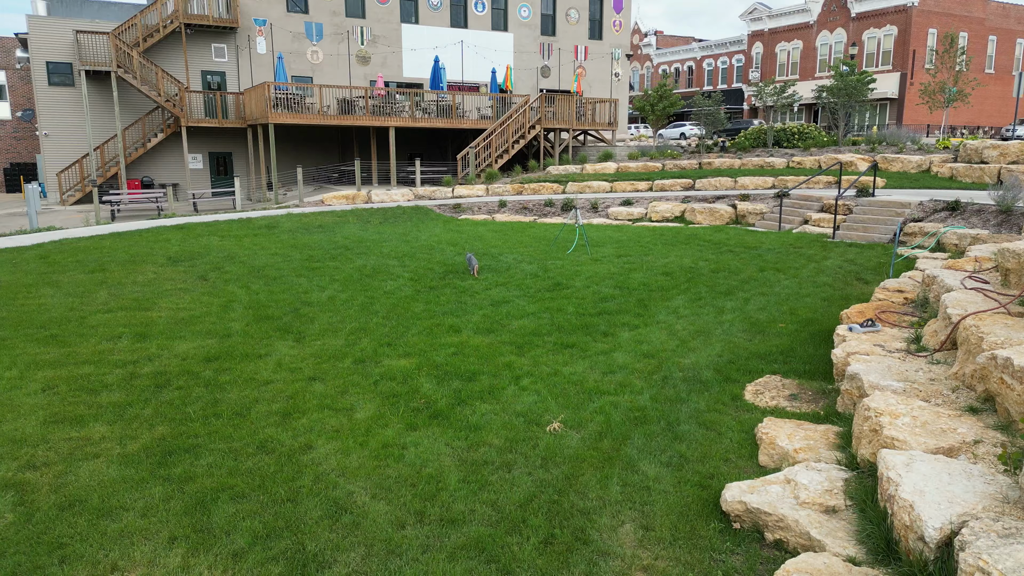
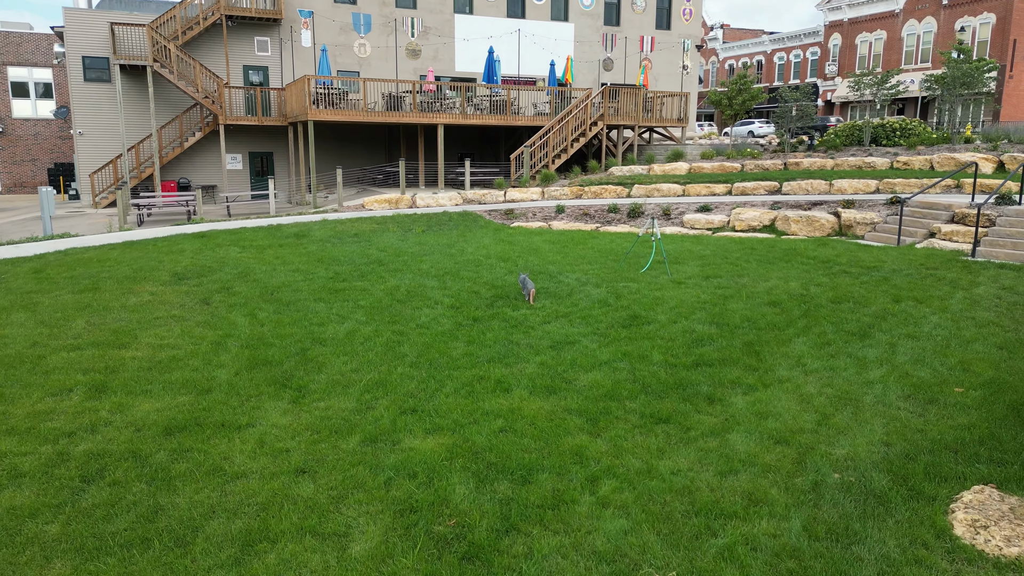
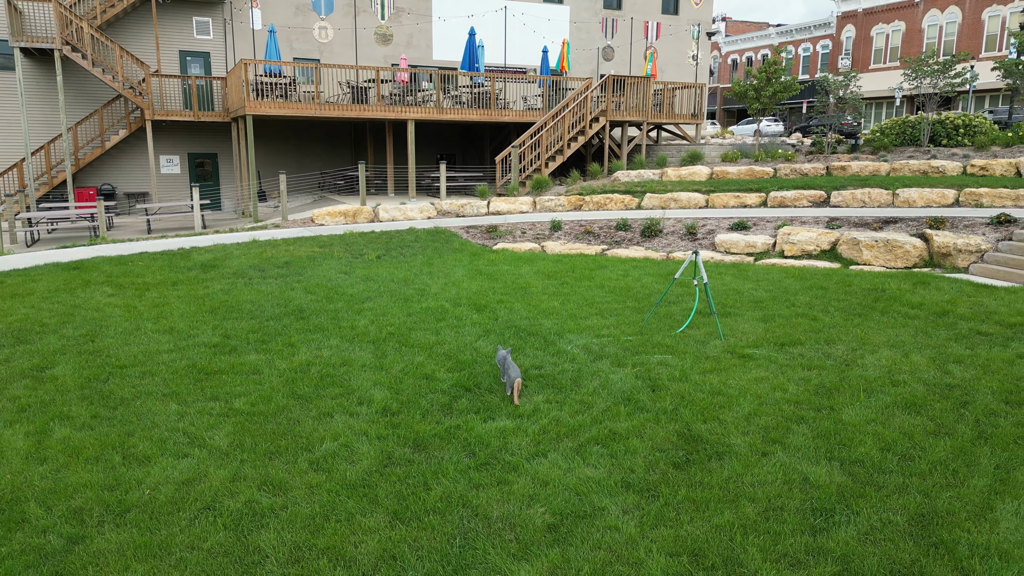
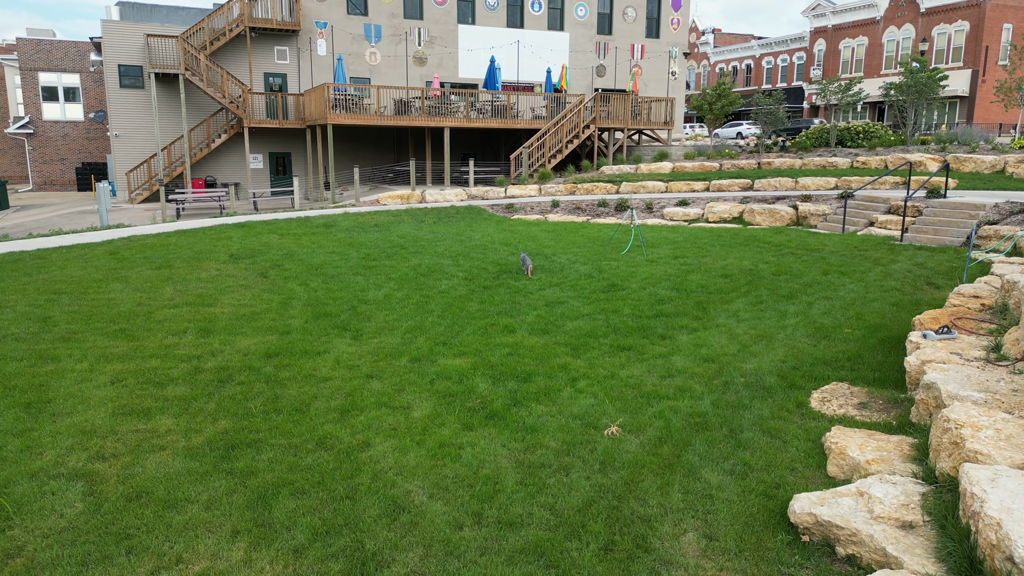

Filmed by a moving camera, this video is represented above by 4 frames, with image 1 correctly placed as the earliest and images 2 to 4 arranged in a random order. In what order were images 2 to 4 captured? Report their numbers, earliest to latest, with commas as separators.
4, 2, 3
